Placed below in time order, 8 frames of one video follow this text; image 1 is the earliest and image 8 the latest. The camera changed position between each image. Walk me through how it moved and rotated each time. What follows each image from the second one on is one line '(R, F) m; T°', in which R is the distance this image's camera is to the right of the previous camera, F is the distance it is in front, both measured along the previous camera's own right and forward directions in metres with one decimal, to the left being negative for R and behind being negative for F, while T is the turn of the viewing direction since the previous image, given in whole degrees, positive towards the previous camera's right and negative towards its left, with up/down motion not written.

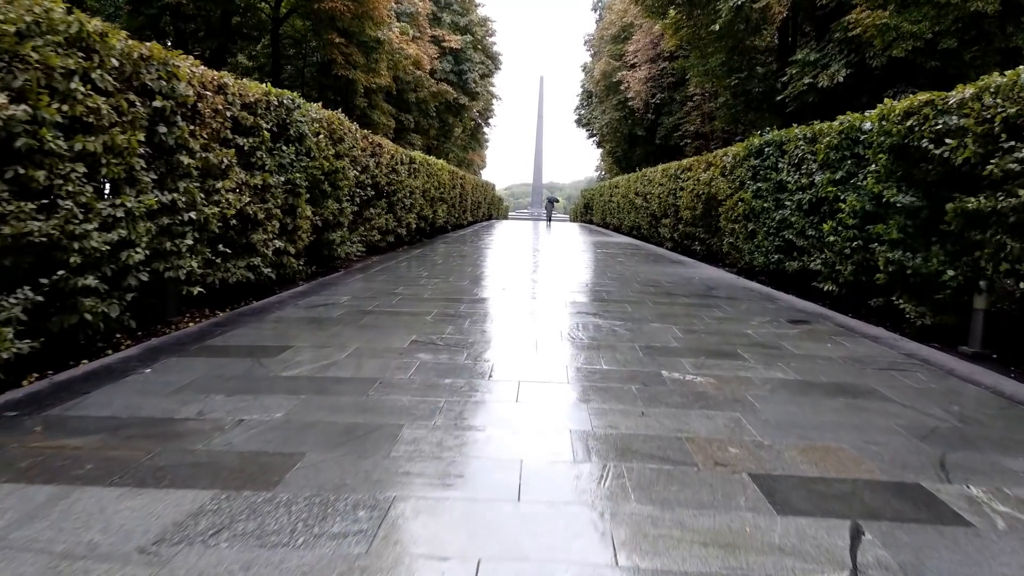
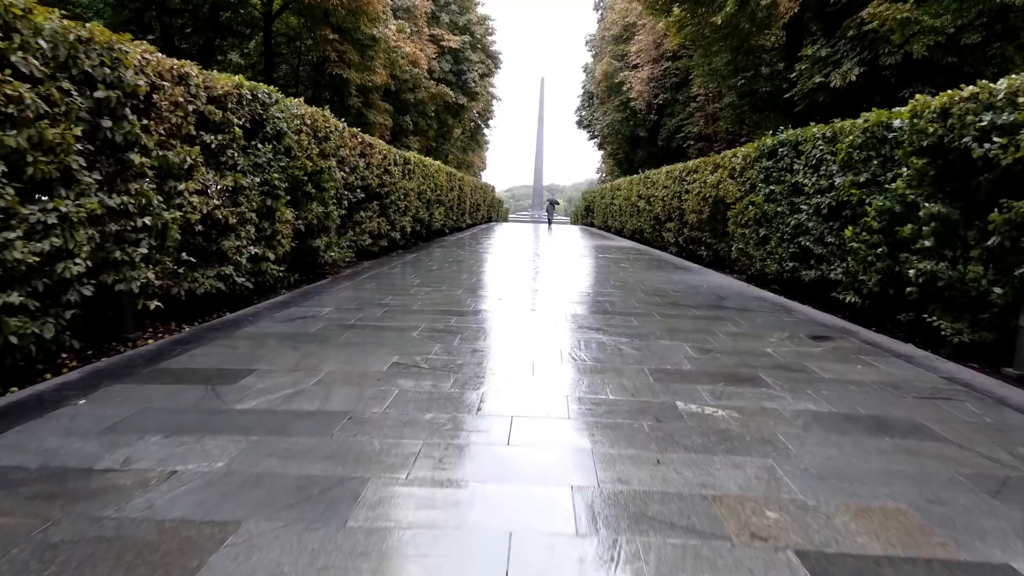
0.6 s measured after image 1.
(0.0, +0.4) m; 0°
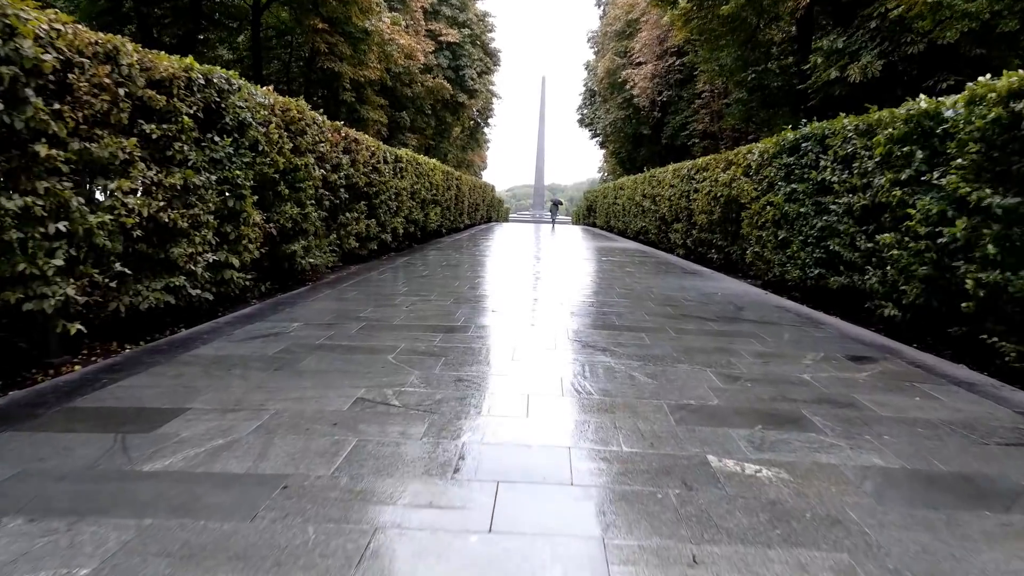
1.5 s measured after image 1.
(0.0, +0.6) m; 0°
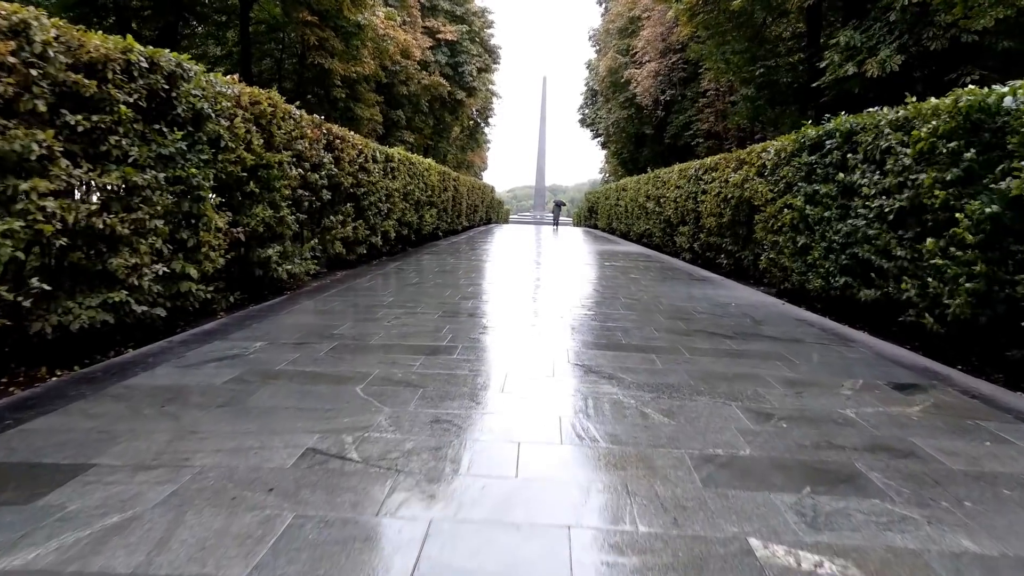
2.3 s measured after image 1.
(+0.1, +0.5) m; 0°
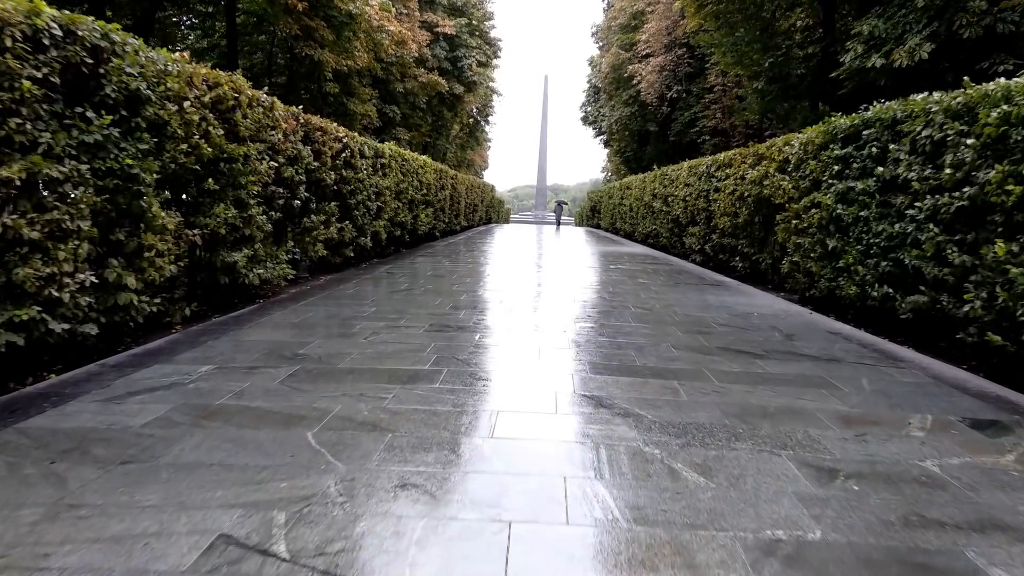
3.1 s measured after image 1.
(0.0, +0.6) m; 0°
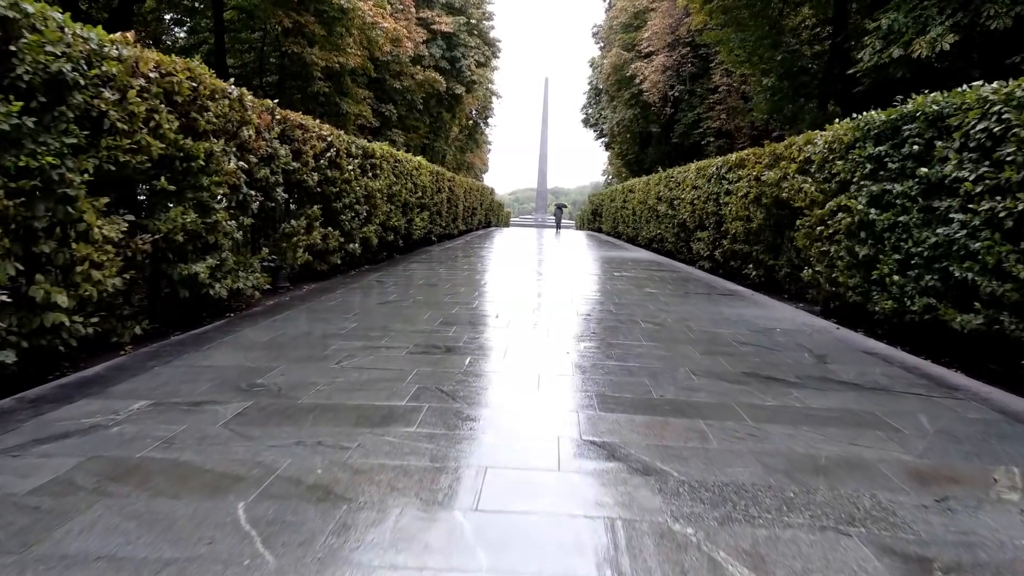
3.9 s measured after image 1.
(0.0, +0.5) m; 0°
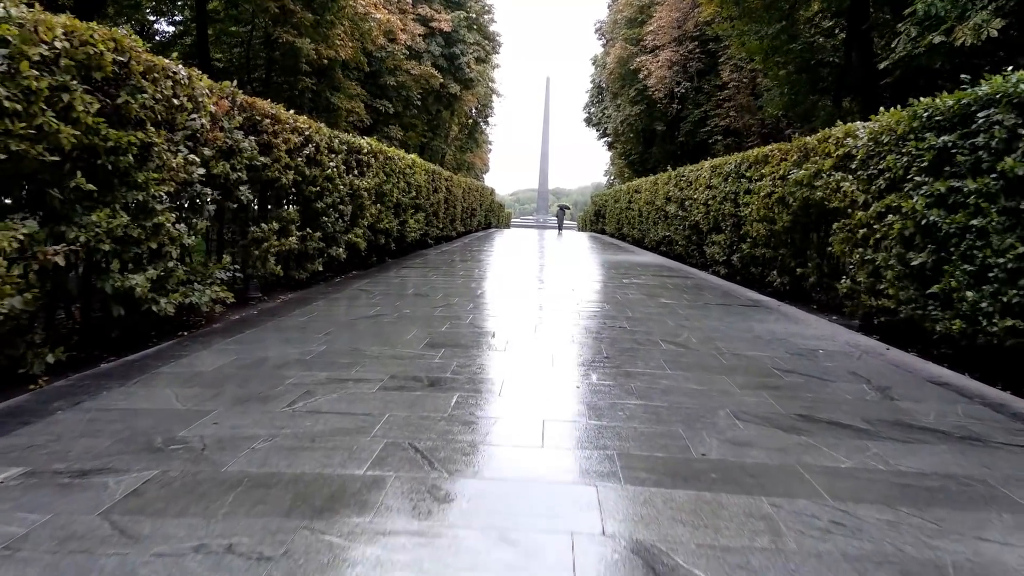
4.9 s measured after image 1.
(0.0, +0.7) m; 0°
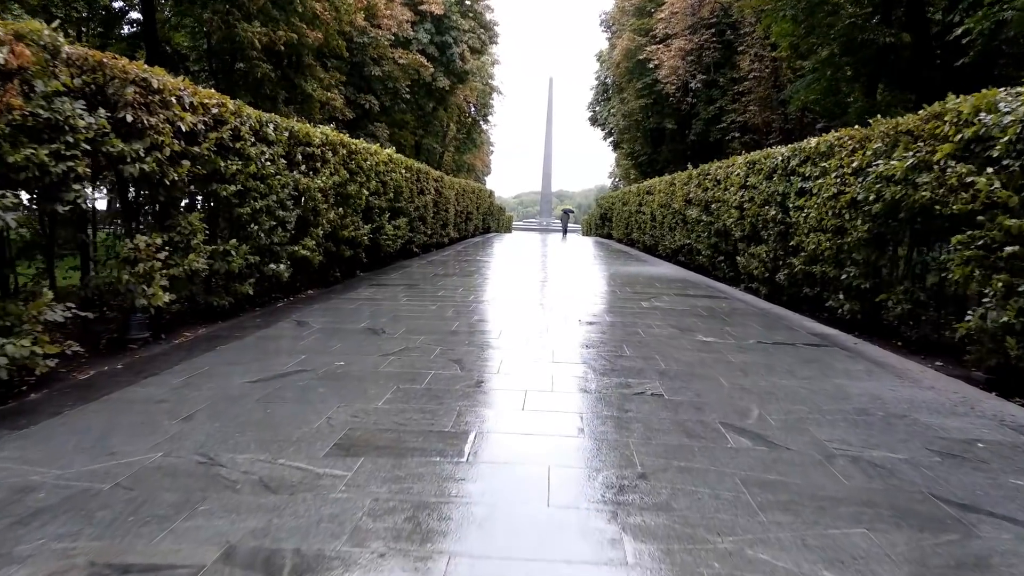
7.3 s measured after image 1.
(+0.1, +1.7) m; 0°
